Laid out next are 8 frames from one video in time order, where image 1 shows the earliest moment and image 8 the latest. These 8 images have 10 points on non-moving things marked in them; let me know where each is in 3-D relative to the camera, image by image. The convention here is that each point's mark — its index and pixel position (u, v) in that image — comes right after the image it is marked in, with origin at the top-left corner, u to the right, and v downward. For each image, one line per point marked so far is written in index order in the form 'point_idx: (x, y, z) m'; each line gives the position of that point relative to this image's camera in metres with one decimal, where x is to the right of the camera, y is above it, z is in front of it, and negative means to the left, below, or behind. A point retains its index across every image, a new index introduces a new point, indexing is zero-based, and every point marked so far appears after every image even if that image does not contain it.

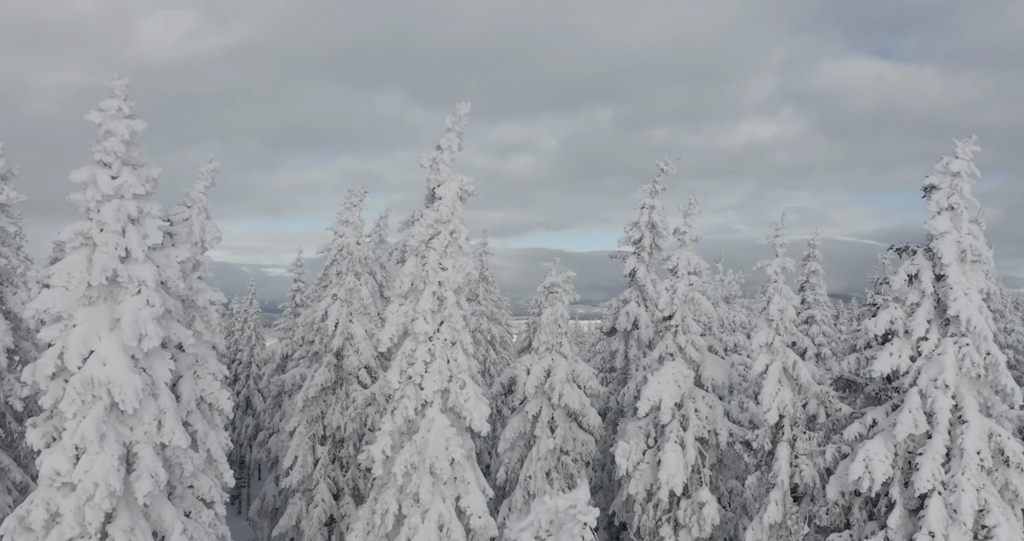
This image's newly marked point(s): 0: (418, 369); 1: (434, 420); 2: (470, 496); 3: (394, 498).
0: (-2.7, -2.8, +19.8) m
1: (-2.2, -4.2, +19.5) m
2: (-1.3, -6.4, +19.8) m
3: (-3.3, -6.5, +19.7) m
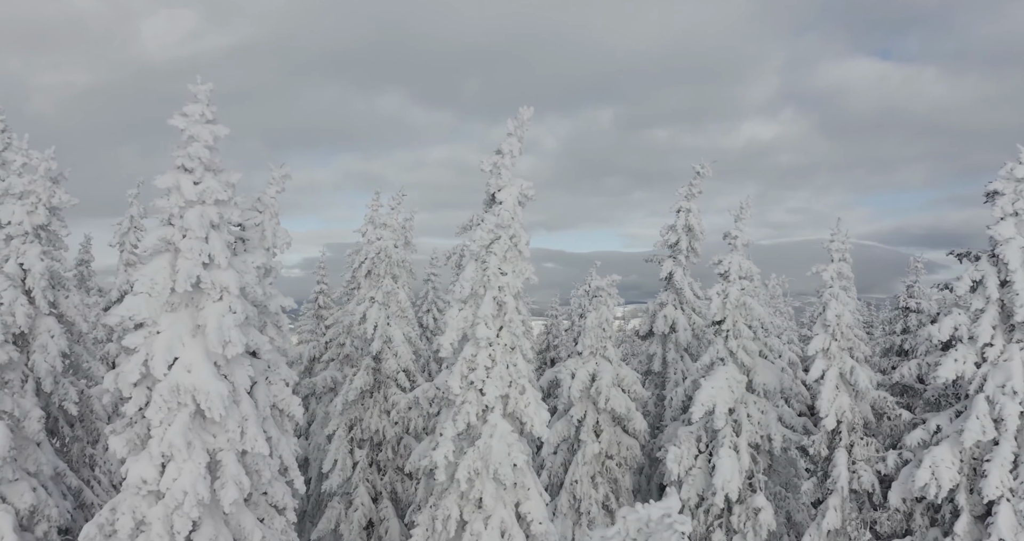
0: (-0.9, -2.9, +19.7) m
1: (-0.4, -4.4, +19.5) m
2: (+0.4, -6.6, +19.7) m
3: (-1.6, -6.6, +19.6) m
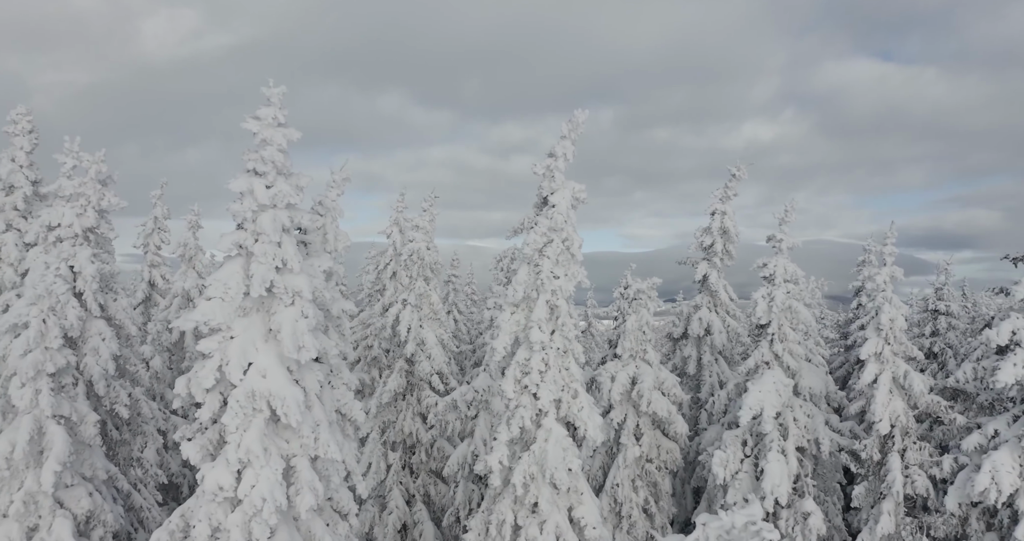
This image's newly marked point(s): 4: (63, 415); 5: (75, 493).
0: (+0.6, -3.0, +19.6) m
1: (+1.1, -4.5, +19.4) m
2: (+2.0, -6.7, +19.6) m
3: (-0.1, -6.7, +19.5) m
4: (-11.3, -3.7, +17.6) m
5: (-11.0, -5.7, +17.6) m
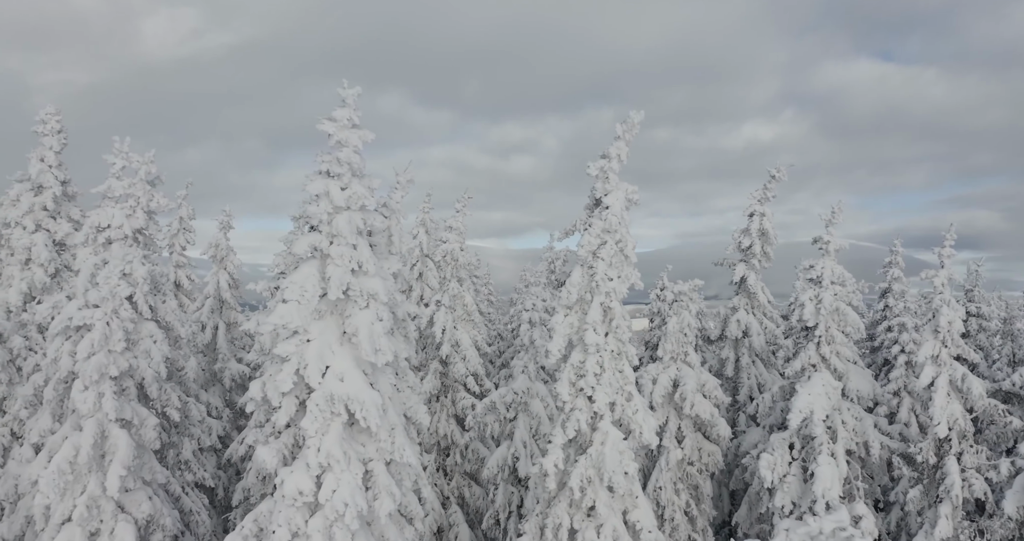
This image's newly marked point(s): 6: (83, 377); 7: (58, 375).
0: (+2.2, -3.1, +19.5) m
1: (+2.7, -4.5, +19.2) m
2: (+3.5, -6.7, +19.5) m
3: (+1.5, -6.8, +19.4) m
4: (-9.7, -3.7, +17.5) m
5: (-9.5, -5.7, +17.4) m
6: (-10.5, -2.6, +17.0) m
7: (-13.0, -3.0, +19.8) m
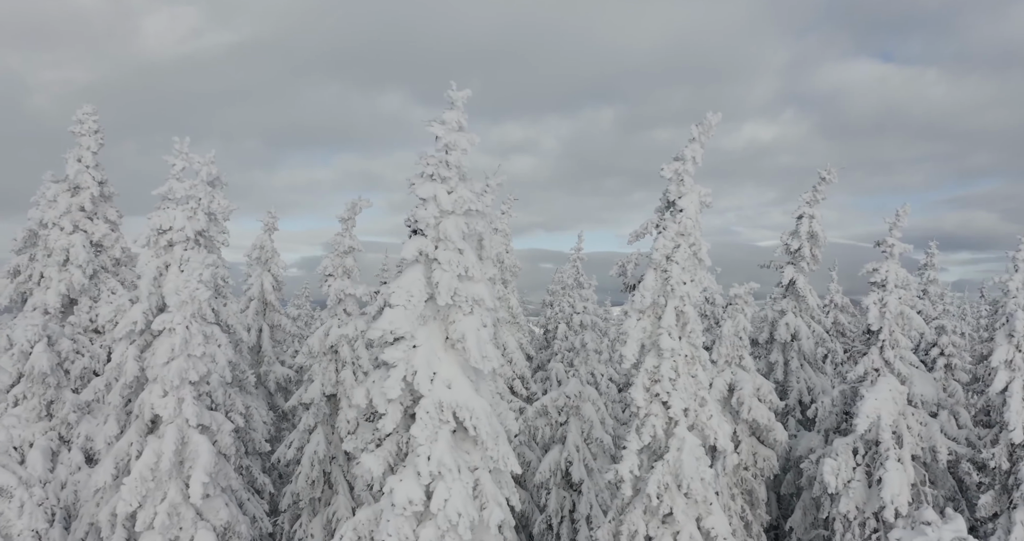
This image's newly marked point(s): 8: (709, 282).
0: (+4.3, -3.2, +19.2) m
1: (+4.8, -4.6, +19.0) m
2: (+5.6, -6.8, +19.3) m
3: (+3.6, -6.9, +19.2) m
4: (-7.6, -3.8, +17.2) m
5: (-7.4, -5.8, +17.2) m
6: (-8.4, -2.7, +16.7) m
7: (-10.9, -3.0, +19.5) m
8: (+5.7, -0.3, +20.0) m
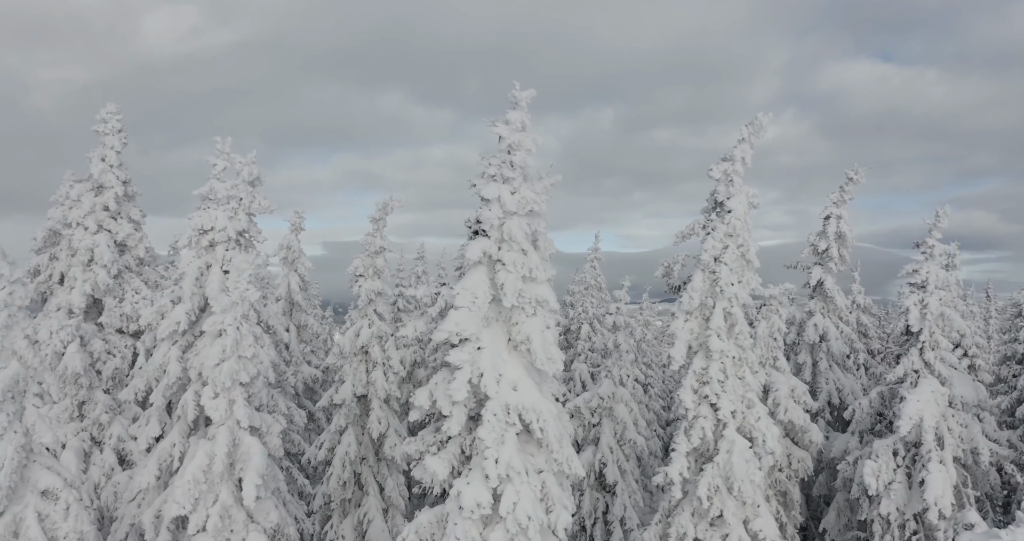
0: (+5.6, -3.2, +19.1) m
1: (+6.1, -4.6, +18.9) m
2: (+6.9, -6.9, +19.1) m
3: (+4.9, -6.9, +19.0) m
4: (-6.3, -3.8, +17.0) m
5: (-6.1, -5.8, +17.0) m
6: (-7.1, -2.7, +16.5) m
7: (-9.6, -3.1, +19.4) m
8: (+7.0, -0.4, +19.9) m
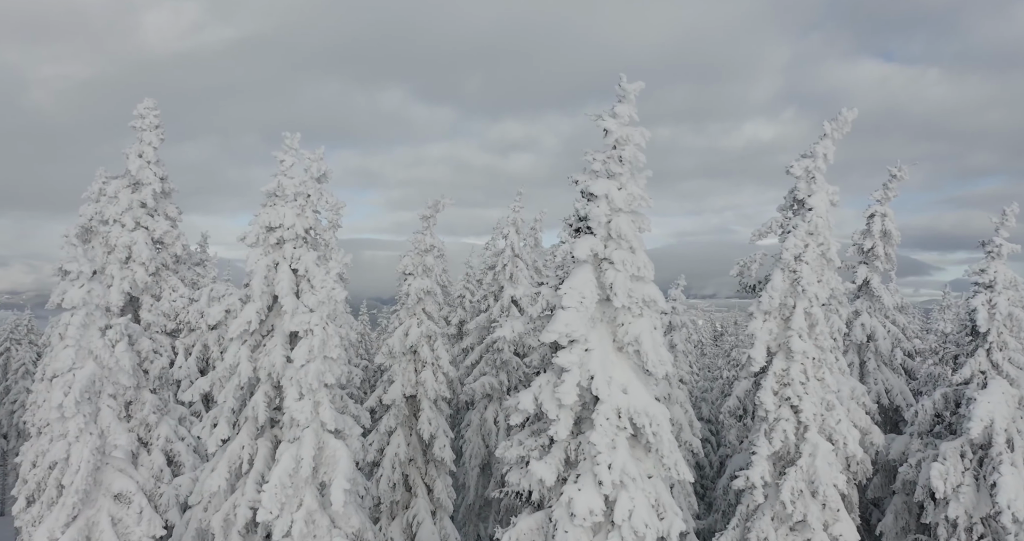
0: (+7.7, -3.2, +18.8) m
1: (+8.2, -4.6, +18.5) m
2: (+9.0, -6.9, +18.8) m
3: (+7.0, -6.9, +18.7) m
4: (-4.2, -3.8, +16.7) m
5: (-4.0, -5.8, +16.6) m
6: (-4.9, -2.7, +16.1) m
7: (-7.5, -3.0, +19.0) m
8: (+9.1, -0.4, +19.6) m
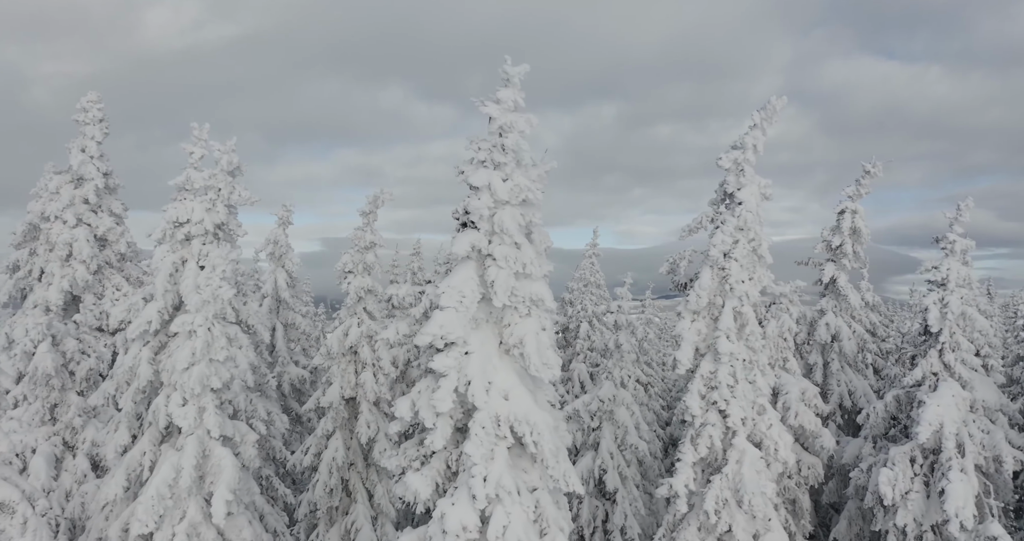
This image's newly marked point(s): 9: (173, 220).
0: (+5.4, -3.1, +17.8) m
1: (+5.9, -4.6, +17.6) m
2: (+6.8, -6.8, +17.8) m
3: (+4.7, -6.8, +17.8) m
4: (-6.5, -3.7, +15.7) m
5: (-6.2, -5.7, +15.7) m
6: (-7.2, -2.6, +15.2) m
7: (-9.8, -2.9, +18.1) m
8: (+6.9, -0.3, +18.6) m
9: (-9.2, +1.4, +18.7) m
